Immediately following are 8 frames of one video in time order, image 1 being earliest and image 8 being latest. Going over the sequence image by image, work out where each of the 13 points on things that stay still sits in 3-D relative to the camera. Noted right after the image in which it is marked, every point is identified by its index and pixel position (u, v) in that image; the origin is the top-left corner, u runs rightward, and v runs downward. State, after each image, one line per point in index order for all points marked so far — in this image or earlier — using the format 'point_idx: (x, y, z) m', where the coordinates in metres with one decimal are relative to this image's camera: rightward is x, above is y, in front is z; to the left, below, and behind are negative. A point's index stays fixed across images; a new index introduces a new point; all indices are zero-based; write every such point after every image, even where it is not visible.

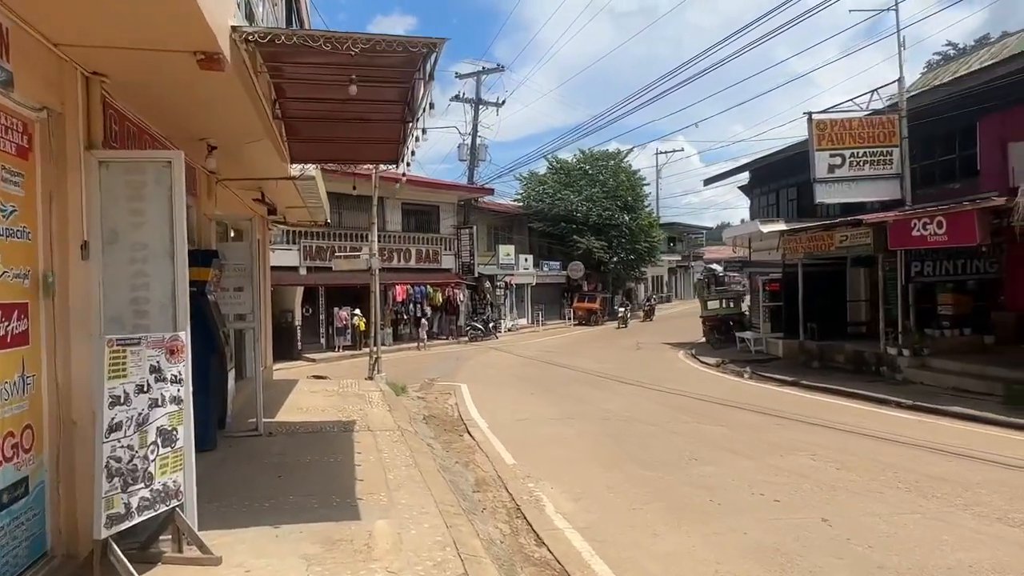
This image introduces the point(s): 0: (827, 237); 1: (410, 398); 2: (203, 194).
0: (+8.3, +1.3, +17.8) m
1: (-2.0, -2.1, +13.1) m
2: (-3.7, +1.1, +8.2) m
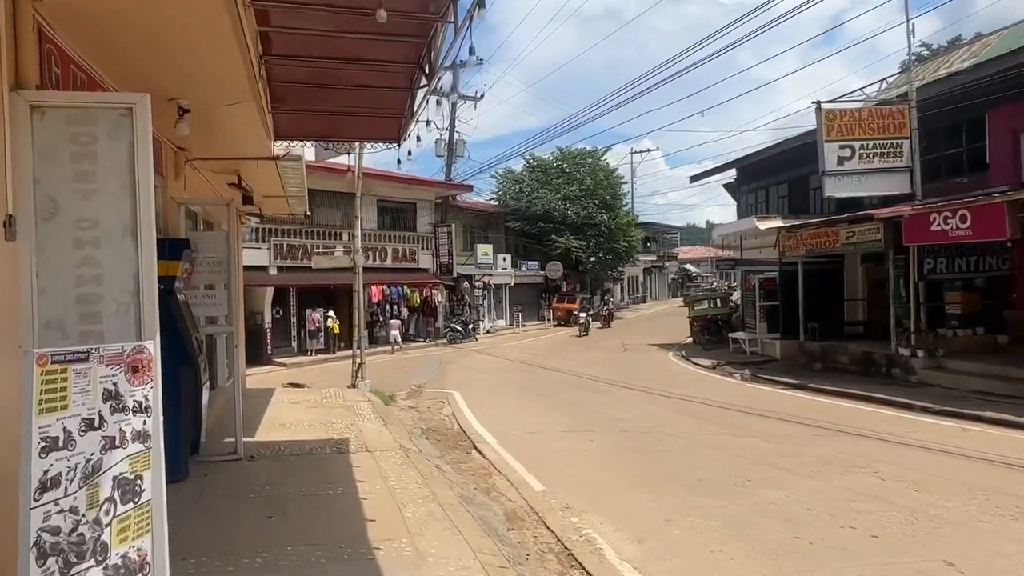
0: (+8.1, +1.4, +17.1) m
1: (-1.9, -2.1, +11.9) m
2: (-3.5, +1.2, +6.9) m
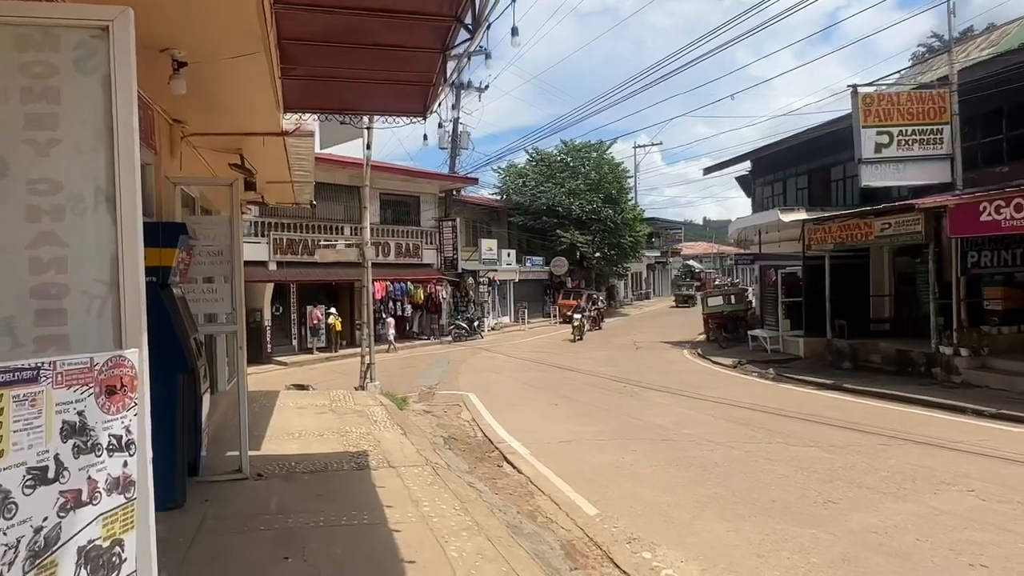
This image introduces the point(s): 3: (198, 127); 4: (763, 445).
0: (+8.4, +1.5, +16.2) m
1: (-1.5, -2.0, +11.0) m
2: (-3.1, +1.2, +6.0) m
3: (-3.0, +1.5, +6.4) m
4: (+3.1, -1.9, +8.4) m
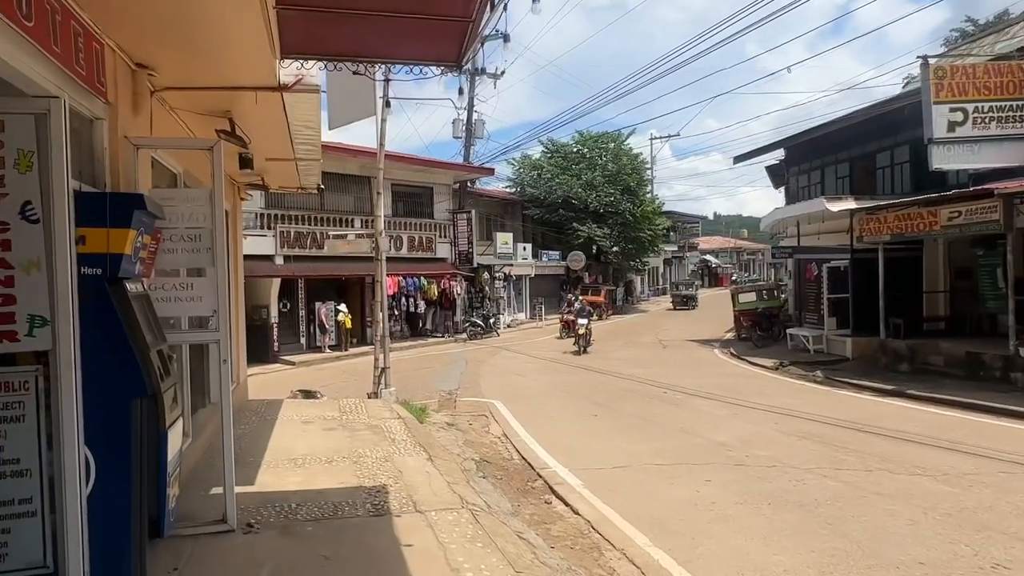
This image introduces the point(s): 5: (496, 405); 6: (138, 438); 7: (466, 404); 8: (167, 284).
0: (+9.0, +1.6, +14.7) m
1: (-1.0, -1.9, +9.6) m
2: (-2.6, +1.3, +4.6) m
3: (-2.5, +1.6, +5.0) m
4: (+3.6, -1.9, +6.9) m
5: (-0.3, -2.0, +11.6) m
6: (-2.1, -0.8, +3.8) m
7: (-0.8, -2.0, +11.8) m
8: (-2.4, 0.0, +4.6) m
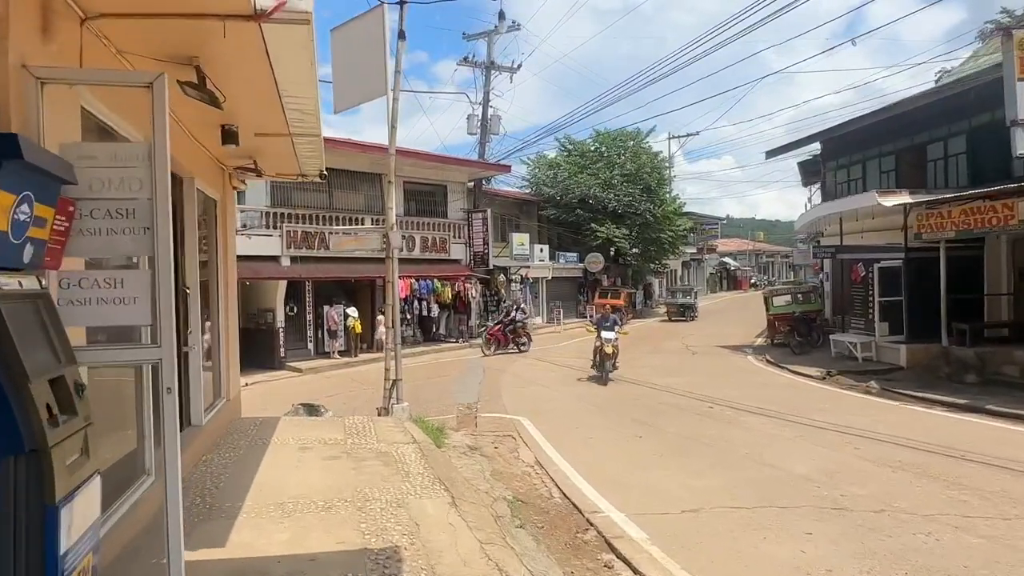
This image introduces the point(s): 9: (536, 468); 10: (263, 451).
0: (+9.5, +1.5, +13.1) m
1: (-0.6, -1.9, +8.2) m
2: (-2.3, +1.3, +3.2) m
3: (-2.2, +1.6, +3.6) m
4: (+3.9, -1.9, +5.5) m
5: (+0.2, -2.0, +10.2) m
6: (-1.8, -0.8, +2.4) m
7: (-0.4, -2.1, +10.4) m
8: (-2.0, 0.0, +3.3) m
9: (+0.3, -2.0, +7.4) m
10: (-2.6, -1.7, +7.2) m
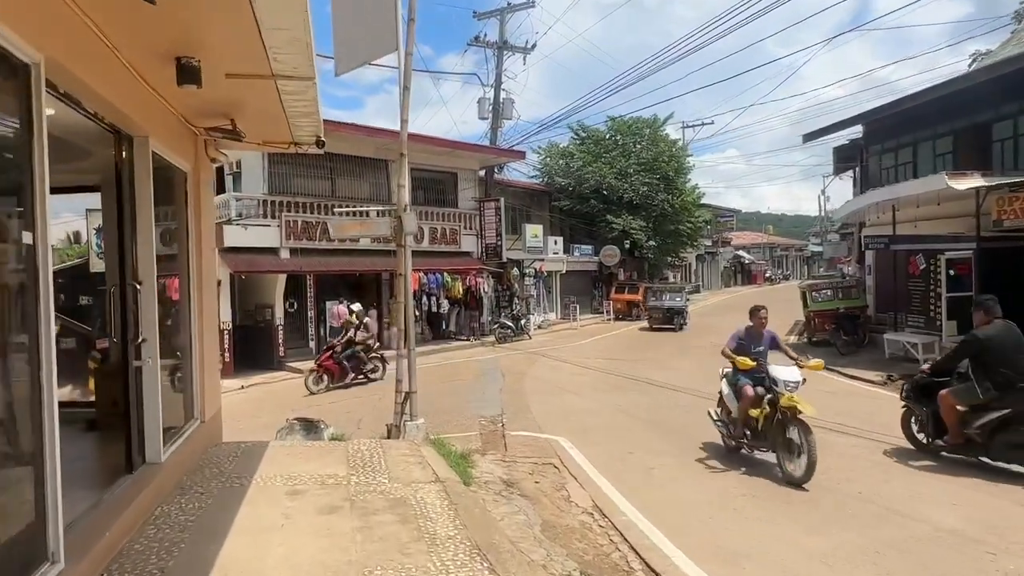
0: (+10.0, +1.6, +11.3) m
1: (-0.2, -1.9, +6.5) m
2: (-1.9, +1.3, +1.5) m
3: (-1.8, +1.6, +1.9) m
4: (+4.4, -1.9, +3.7) m
5: (+0.6, -2.0, +8.5) m
6: (-1.3, -0.8, +0.6) m
7: (+0.1, -2.0, +8.7) m
8: (-1.6, +0.1, +1.5) m
9: (+0.7, -1.9, +5.7) m
10: (-2.2, -1.7, +5.4) m
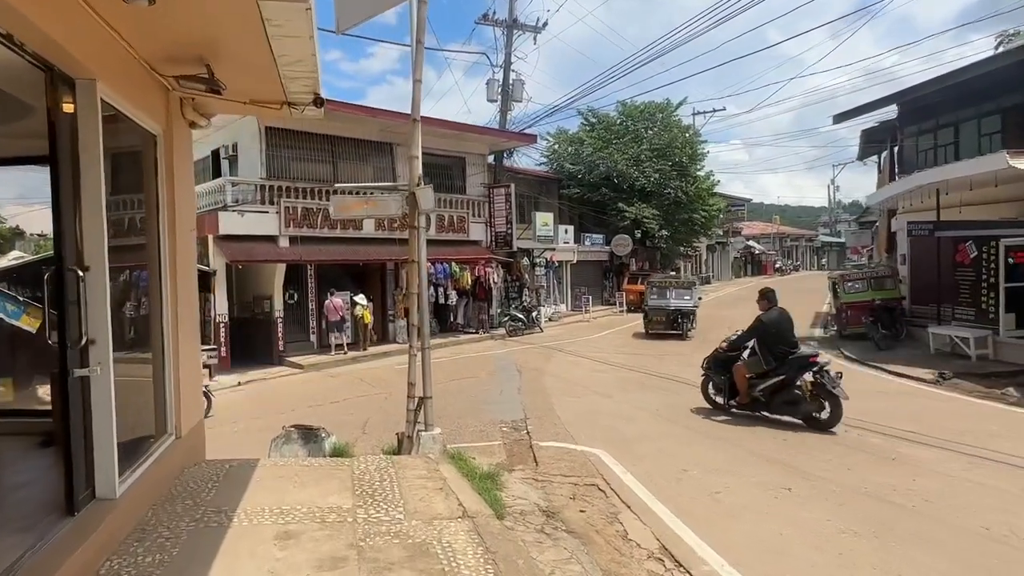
0: (+10.3, +1.8, +10.0) m
1: (+0.2, -1.8, +5.2) m
2: (-1.6, +1.3, +0.2) m
3: (-1.4, +1.6, +0.6) m
4: (+4.7, -1.8, +2.5) m
5: (+1.0, -1.8, +7.3) m
6: (-1.0, -0.8, -0.6) m
7: (+0.5, -1.9, +7.4) m
8: (-1.3, +0.1, +0.3) m
9: (+1.1, -1.8, +4.5) m
10: (-1.8, -1.6, +4.2) m
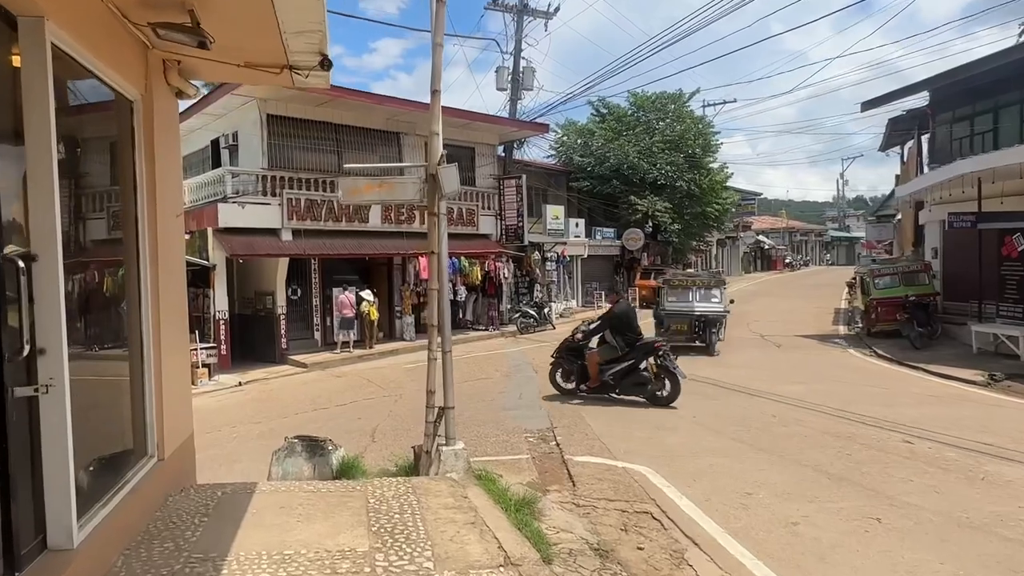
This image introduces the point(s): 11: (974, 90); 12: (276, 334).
0: (+10.7, +1.9, +9.0) m
1: (+0.5, -1.8, +4.3) m
2: (-1.3, +1.3, -0.7) m
3: (-1.1, +1.6, -0.3) m
4: (+5.0, -1.8, +1.5) m
5: (+1.3, -1.8, +6.3) m
6: (-0.7, -0.8, -1.5) m
7: (+0.8, -1.8, +6.5) m
8: (-1.0, +0.1, -0.6) m
9: (+1.4, -1.8, +3.6) m
10: (-1.5, -1.6, +3.3) m
11: (+12.8, +5.5, +19.0) m
12: (-6.1, -1.2, +17.5) m
